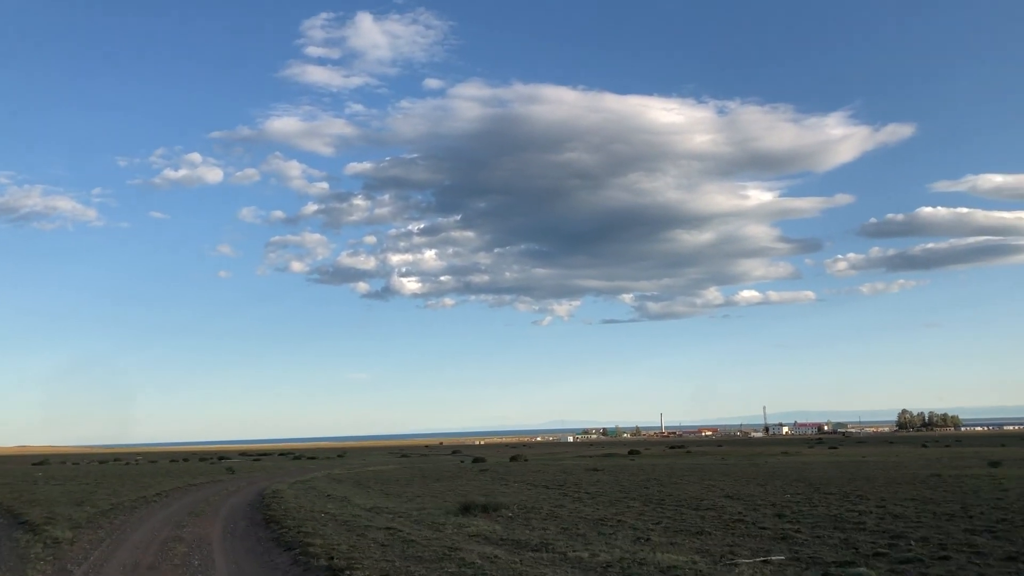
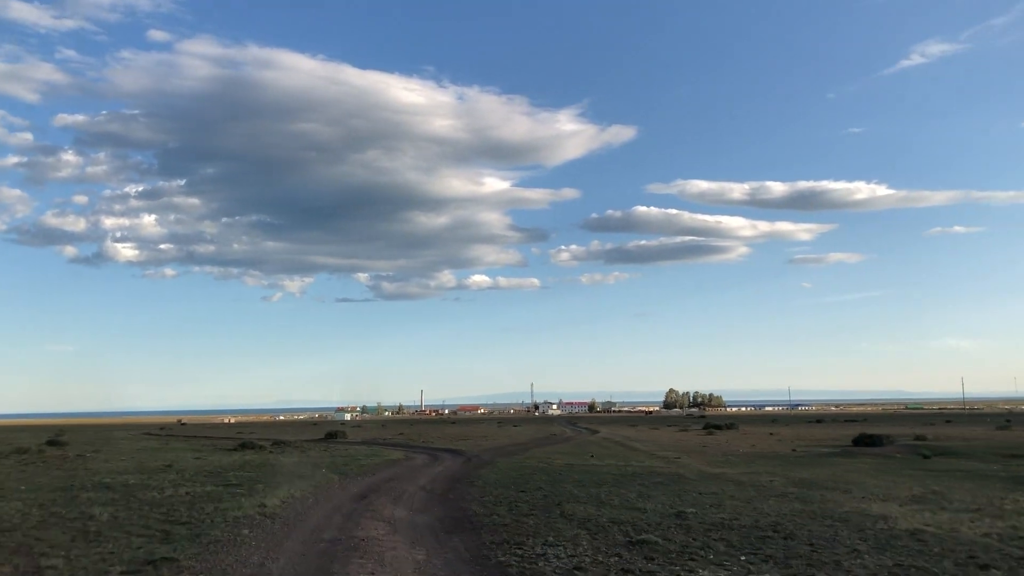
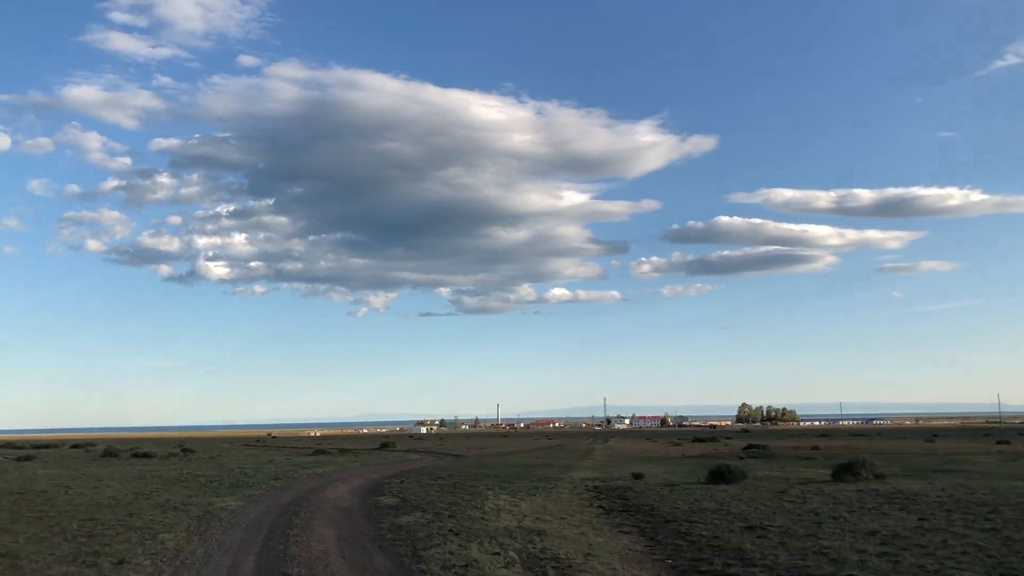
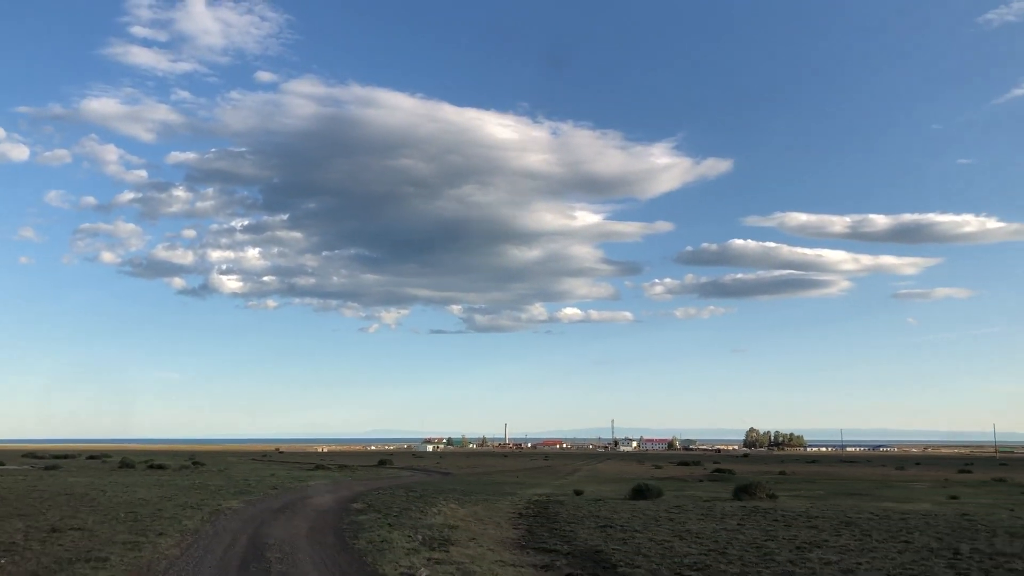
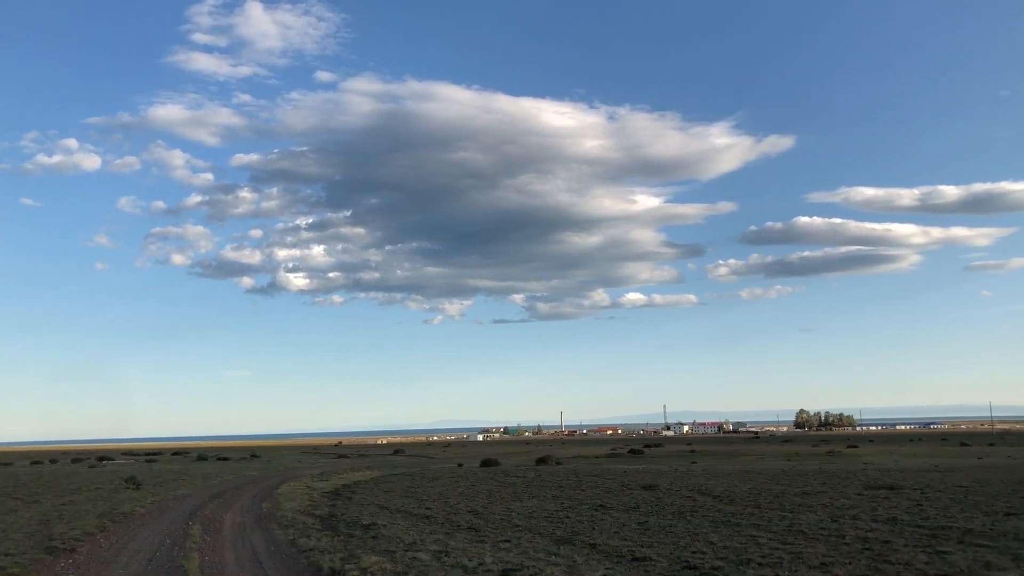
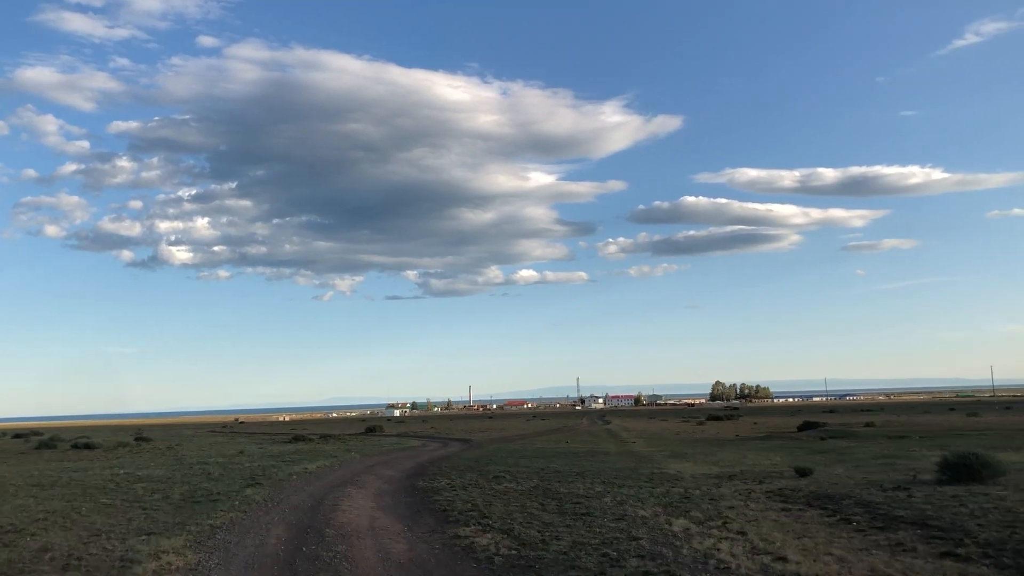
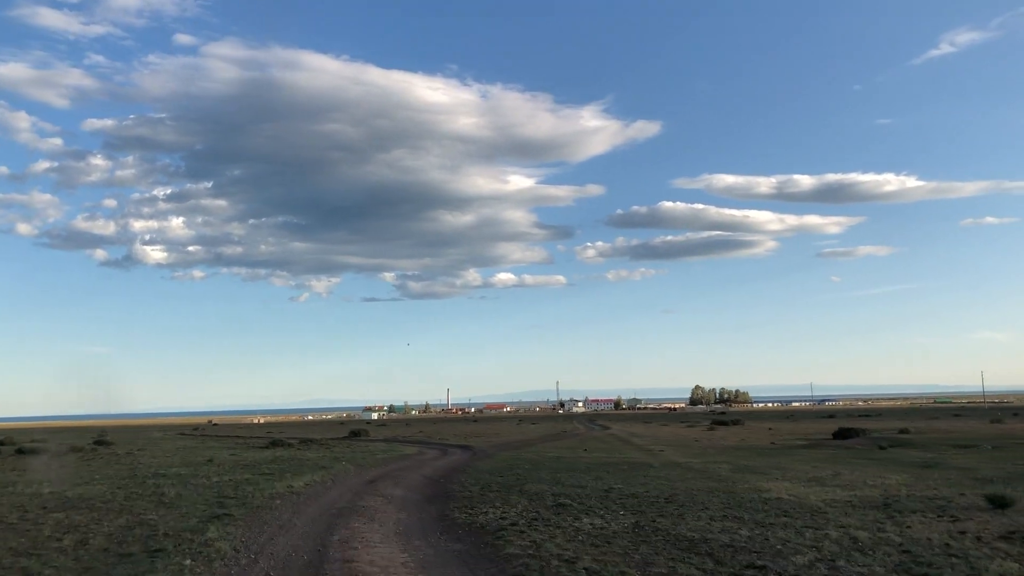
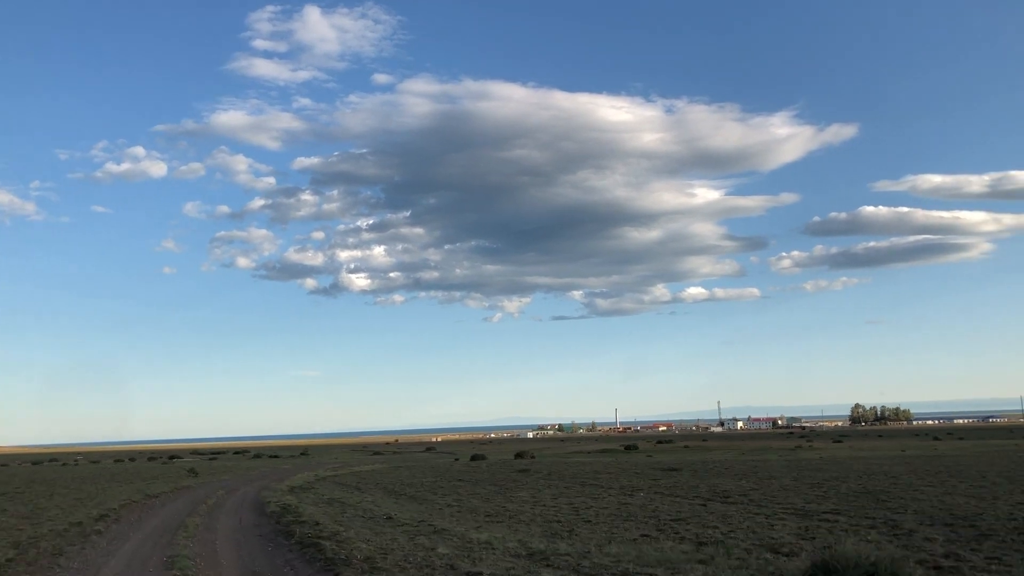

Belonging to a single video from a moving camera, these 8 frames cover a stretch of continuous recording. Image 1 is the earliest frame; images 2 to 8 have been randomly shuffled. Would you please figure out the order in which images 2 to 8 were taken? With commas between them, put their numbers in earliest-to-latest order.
8, 5, 4, 3, 6, 7, 2
